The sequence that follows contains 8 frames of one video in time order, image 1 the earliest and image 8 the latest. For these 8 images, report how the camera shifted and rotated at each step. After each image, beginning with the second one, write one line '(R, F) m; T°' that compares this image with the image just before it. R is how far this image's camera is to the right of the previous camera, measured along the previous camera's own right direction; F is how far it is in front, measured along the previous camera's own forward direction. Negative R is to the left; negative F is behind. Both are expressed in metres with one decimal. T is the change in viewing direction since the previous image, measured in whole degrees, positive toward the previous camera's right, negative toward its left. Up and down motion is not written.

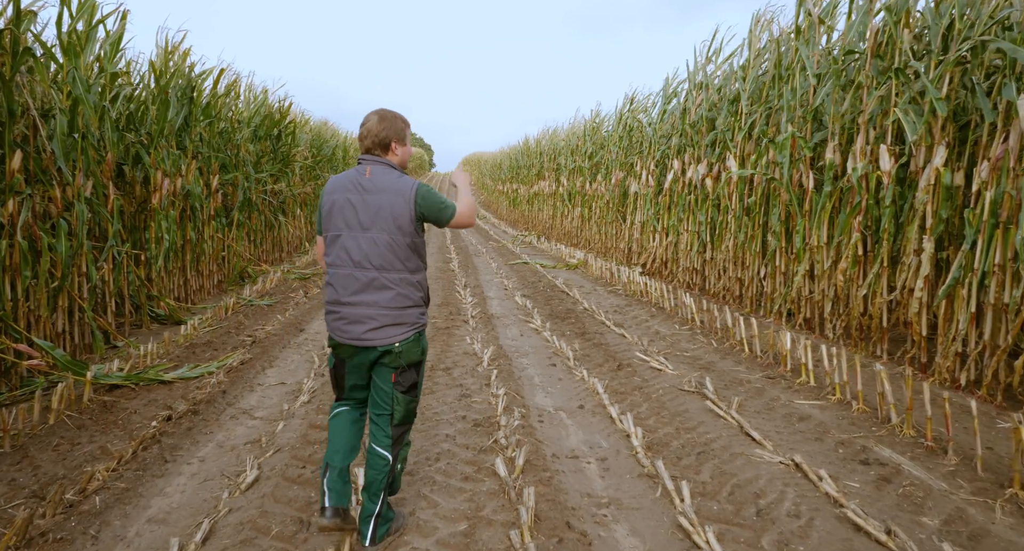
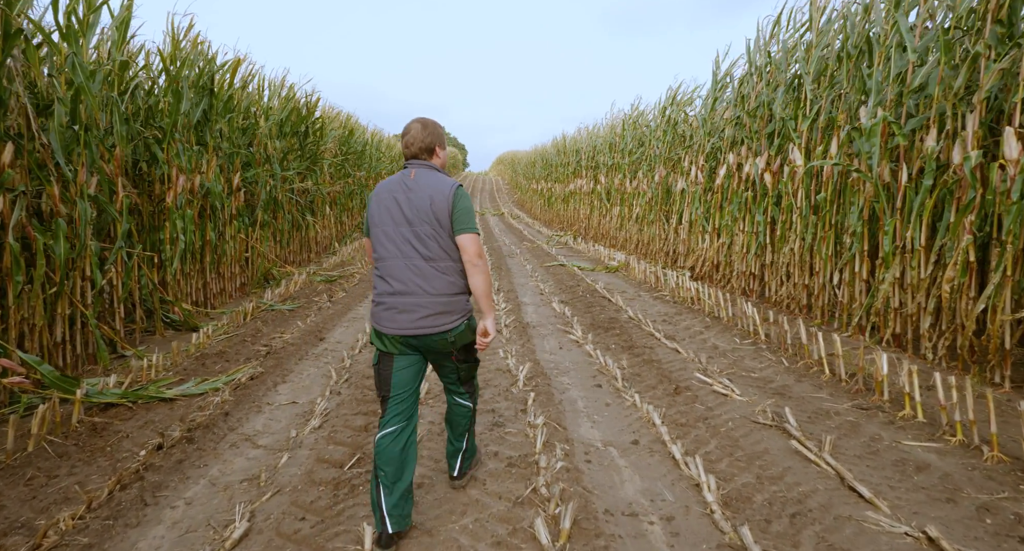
(0.0, +0.5) m; -3°
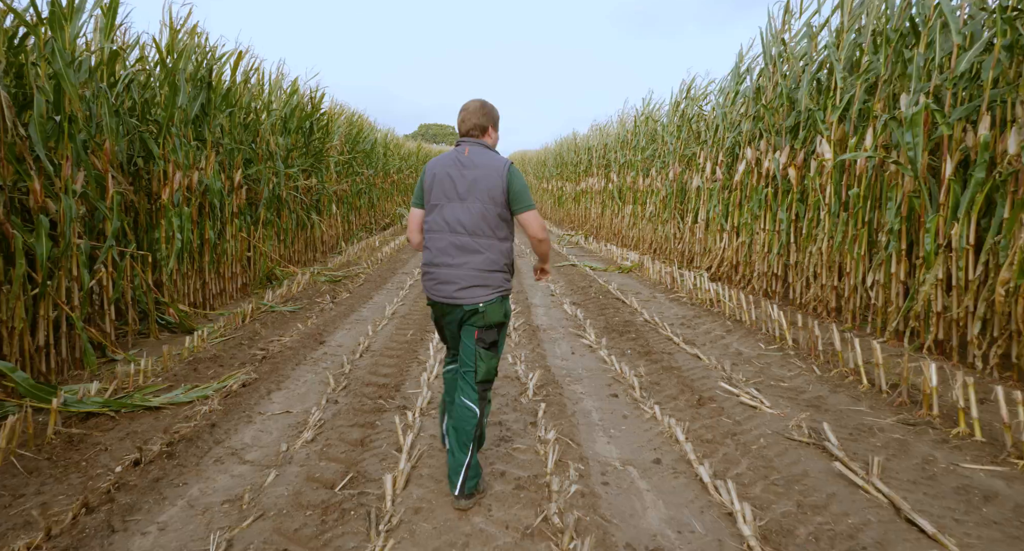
(0.0, +0.3) m; -1°
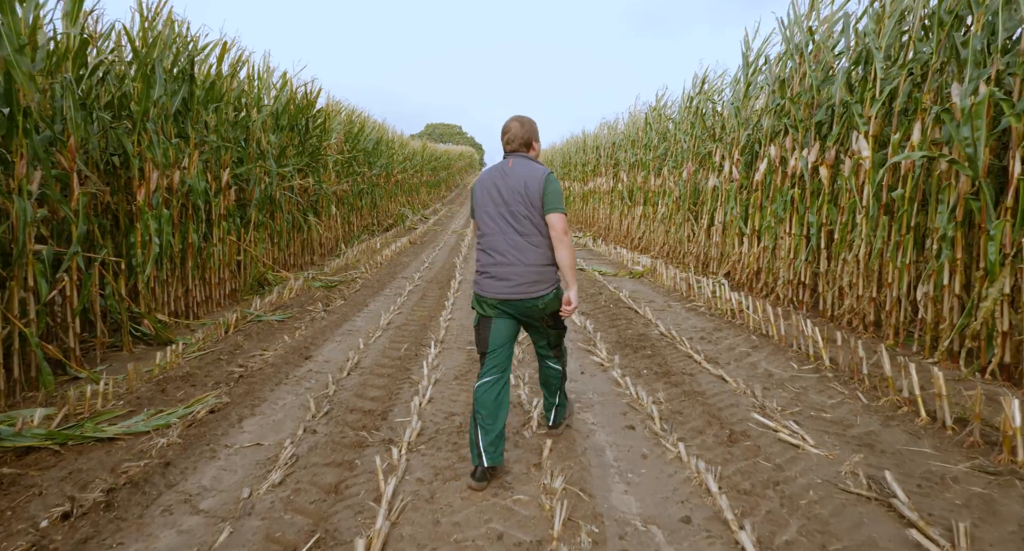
(0.0, +0.5) m; -1°
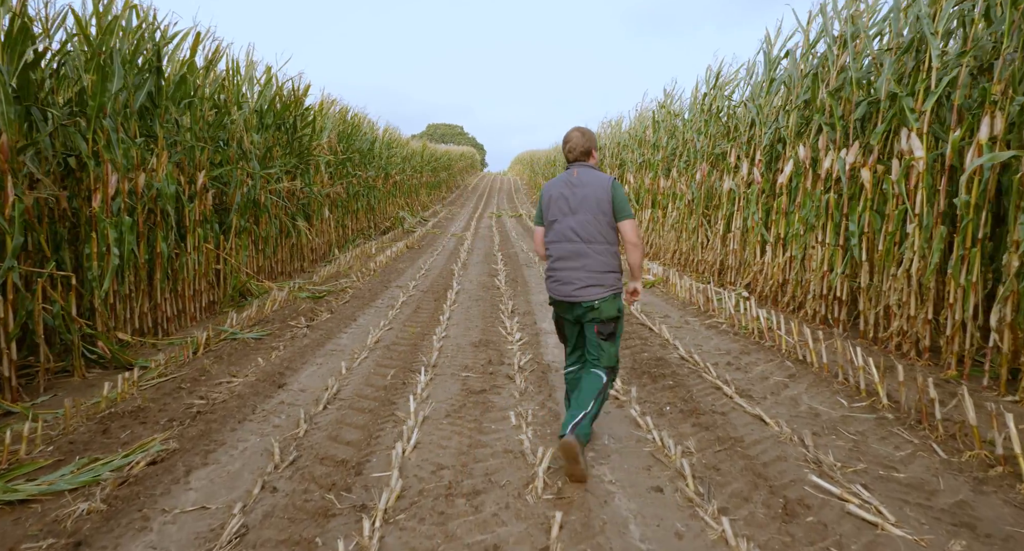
(0.0, +0.6) m; 0°
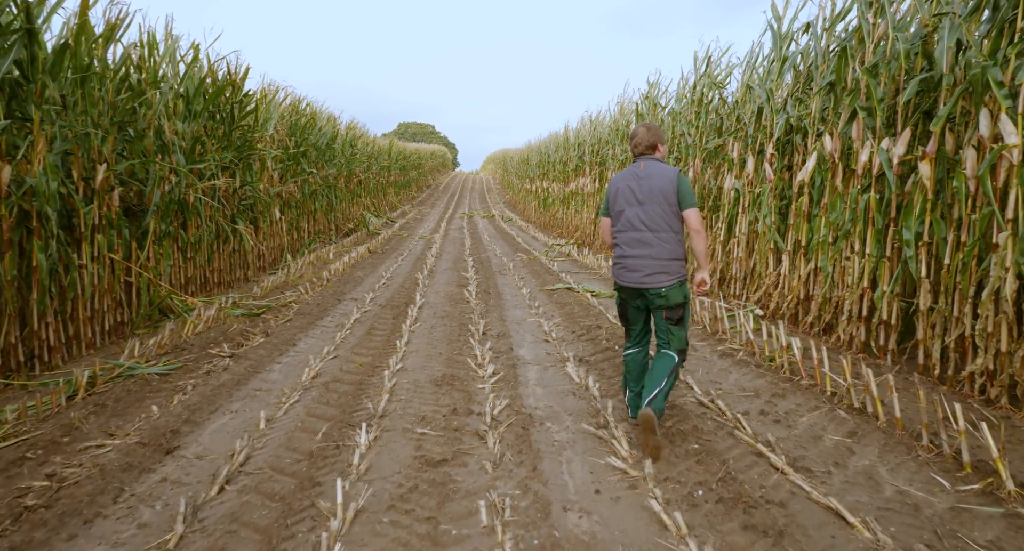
(0.0, +1.0) m; +3°
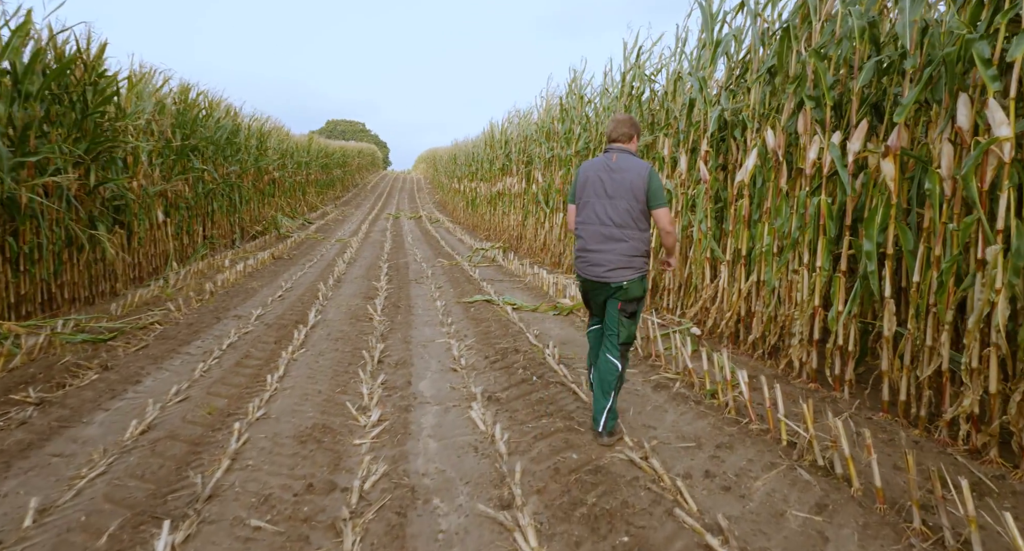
(+0.3, +0.8) m; +6°
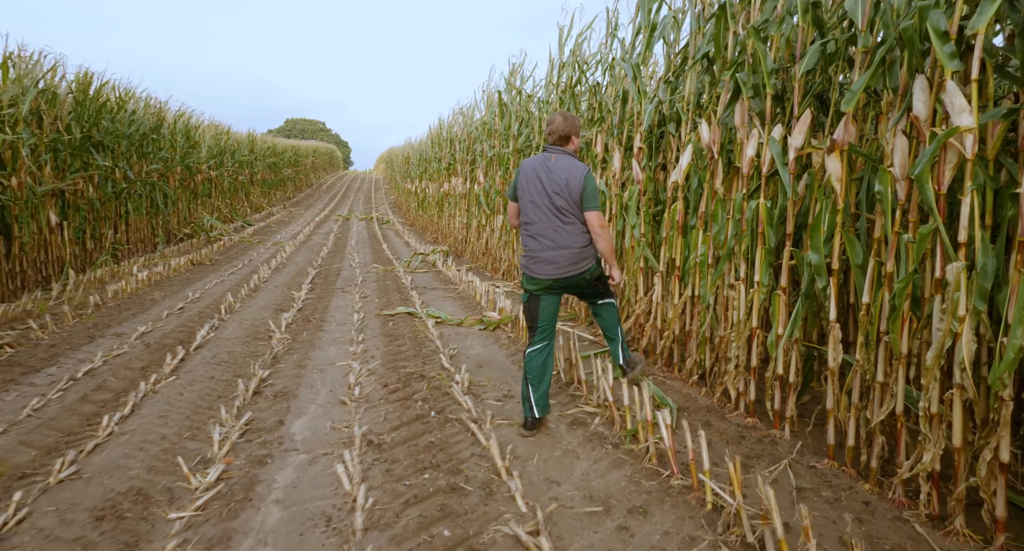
(+0.4, +0.6) m; +3°
